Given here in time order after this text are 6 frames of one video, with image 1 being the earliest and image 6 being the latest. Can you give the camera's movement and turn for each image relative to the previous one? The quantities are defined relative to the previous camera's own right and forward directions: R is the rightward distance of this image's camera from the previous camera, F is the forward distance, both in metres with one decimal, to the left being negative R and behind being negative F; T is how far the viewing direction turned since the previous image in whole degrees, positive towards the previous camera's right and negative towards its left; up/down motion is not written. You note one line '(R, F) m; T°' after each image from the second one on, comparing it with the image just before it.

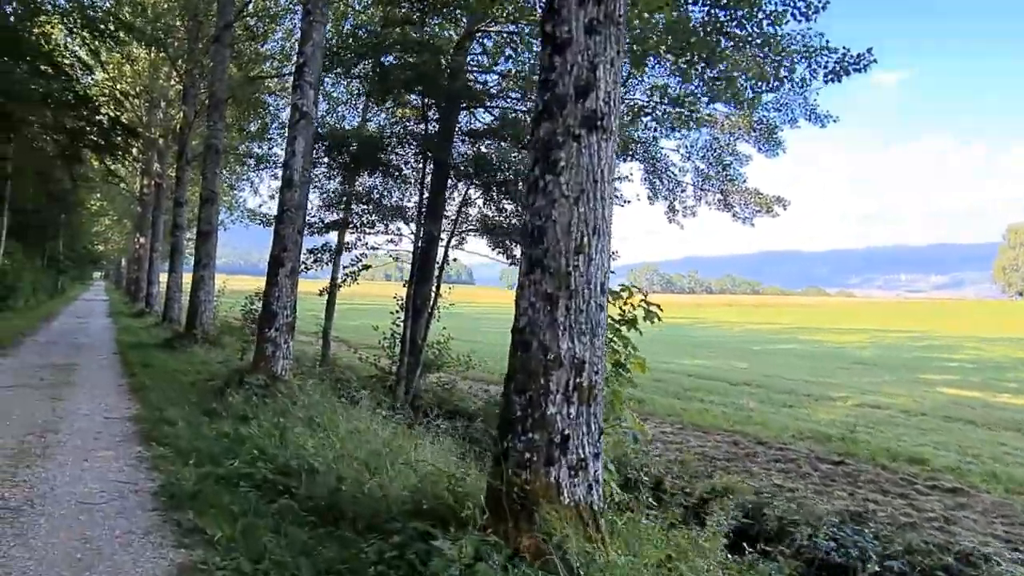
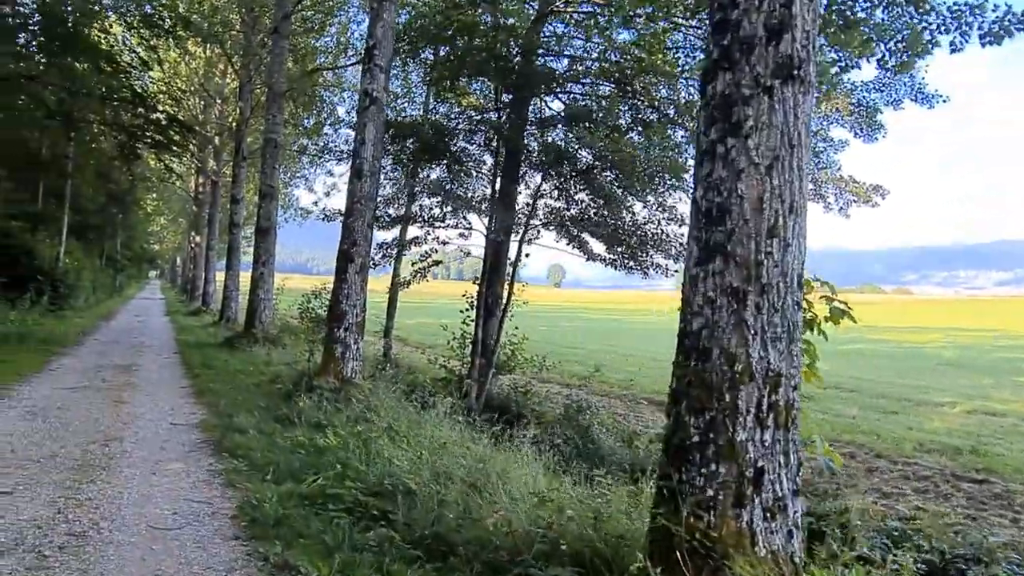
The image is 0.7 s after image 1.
(-0.5, +0.7) m; -3°
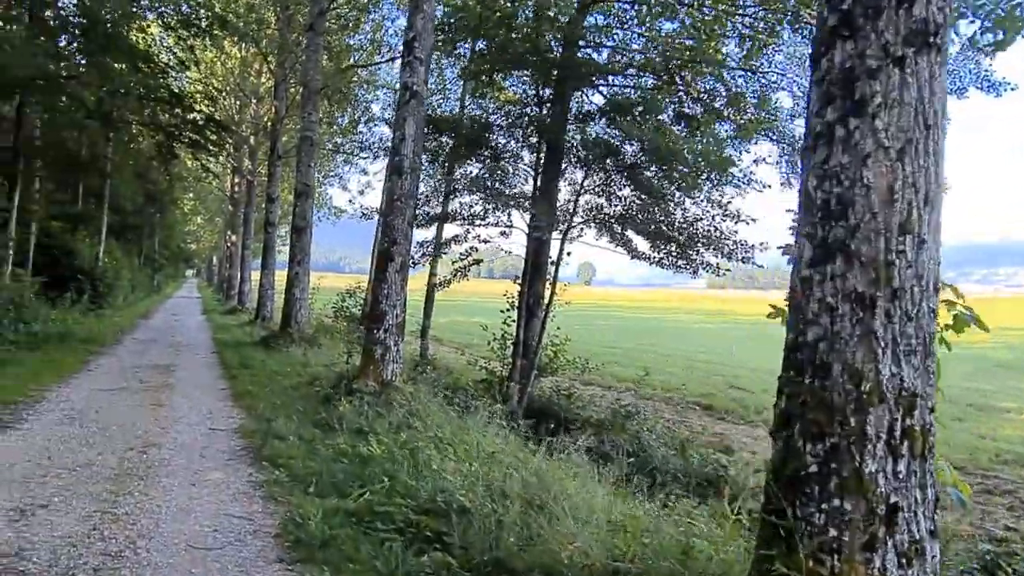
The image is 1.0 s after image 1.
(-0.2, +0.3) m; -2°
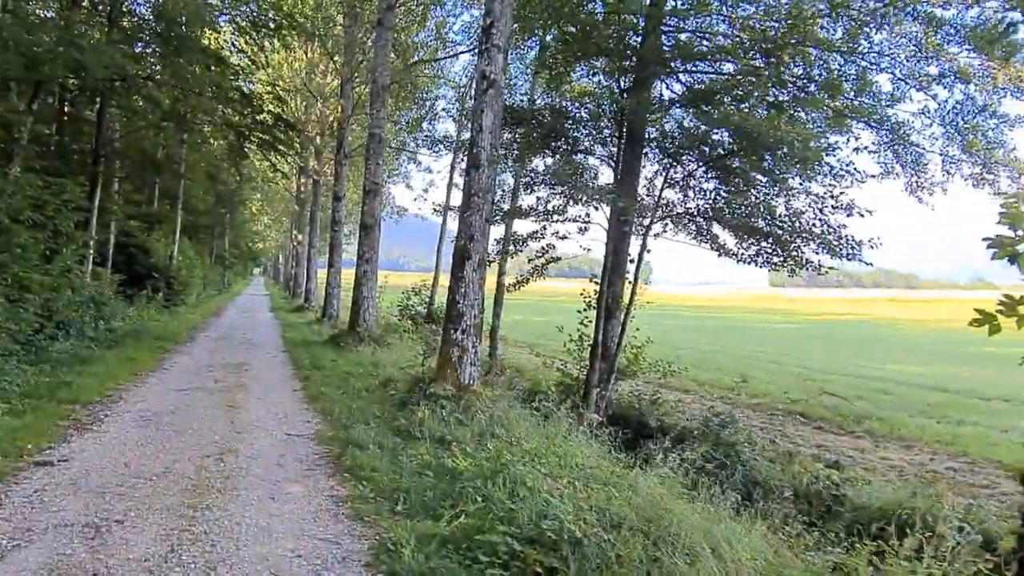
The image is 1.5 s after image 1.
(-0.3, +0.5) m; -4°
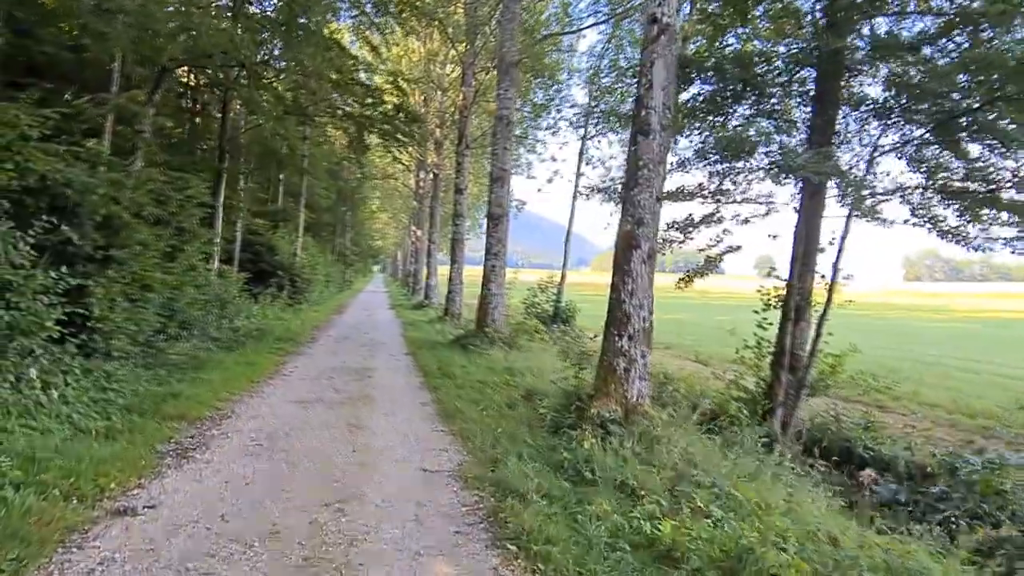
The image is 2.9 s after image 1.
(-0.6, +1.5) m; -9°
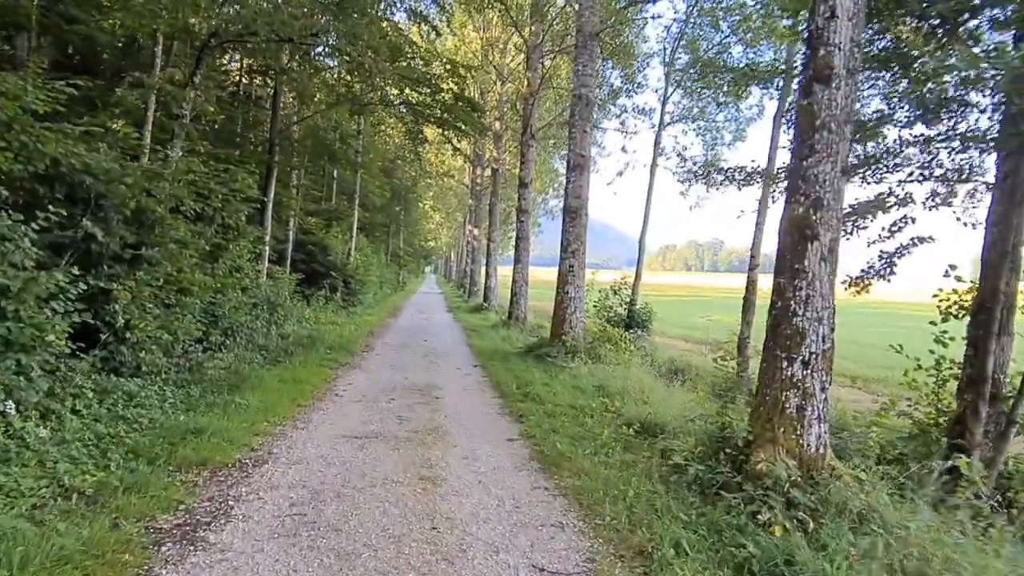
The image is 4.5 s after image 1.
(-0.5, +1.7) m; -4°
